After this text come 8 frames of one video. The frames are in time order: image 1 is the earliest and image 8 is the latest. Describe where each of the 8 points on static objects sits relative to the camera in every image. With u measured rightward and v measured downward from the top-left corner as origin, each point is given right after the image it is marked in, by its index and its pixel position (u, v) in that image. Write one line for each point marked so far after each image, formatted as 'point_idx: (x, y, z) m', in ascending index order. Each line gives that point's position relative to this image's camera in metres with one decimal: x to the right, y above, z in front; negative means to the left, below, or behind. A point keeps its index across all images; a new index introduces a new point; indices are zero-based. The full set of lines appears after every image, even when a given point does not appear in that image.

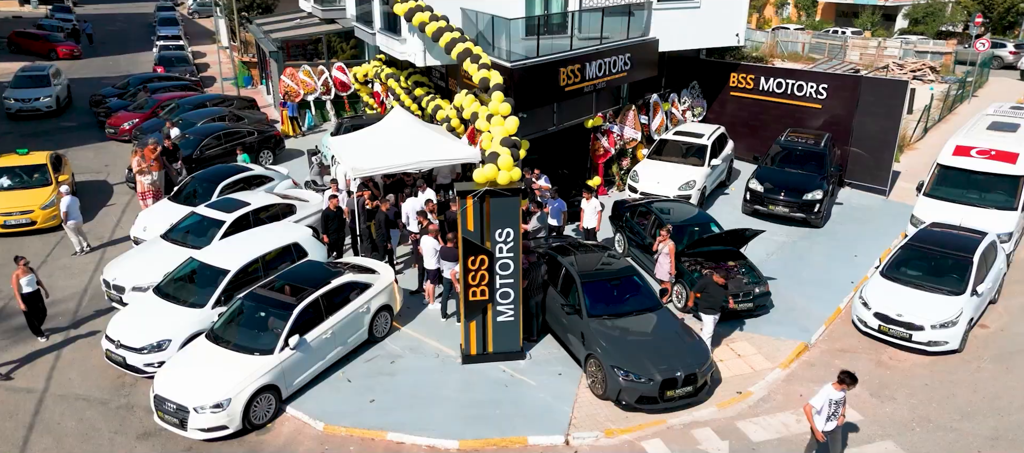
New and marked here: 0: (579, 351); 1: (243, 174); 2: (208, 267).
0: (+1.0, -1.8, +10.4) m
1: (-6.0, +1.1, +16.2) m
2: (-4.8, -0.7, +11.7) m
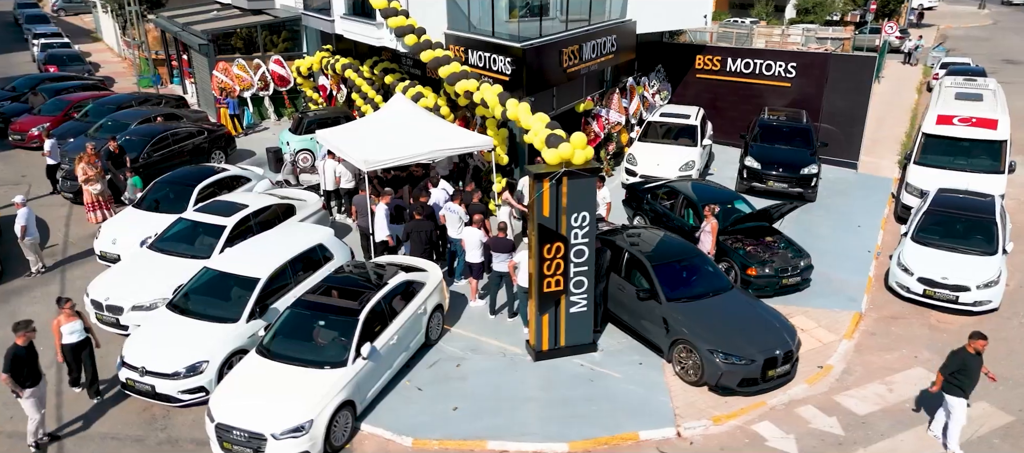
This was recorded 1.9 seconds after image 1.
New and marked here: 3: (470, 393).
0: (+2.0, -1.5, +9.9) m
1: (-5.8, +1.0, +14.5) m
2: (-3.9, -0.7, +10.3) m
3: (-0.5, -2.1, +9.3) m
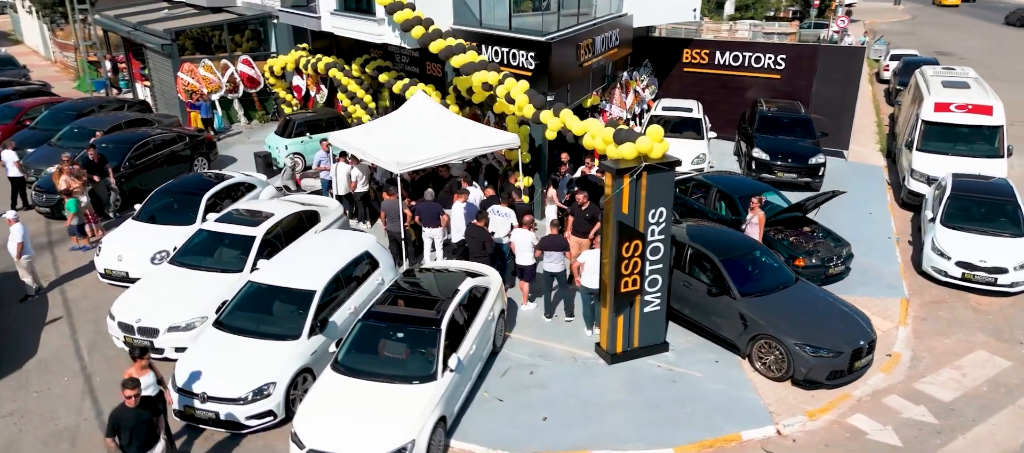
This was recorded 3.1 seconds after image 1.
0: (+3.0, -1.4, +9.7) m
1: (-5.3, +0.8, +13.6) m
2: (-3.0, -0.8, +9.5) m
3: (+0.5, -2.1, +8.9) m
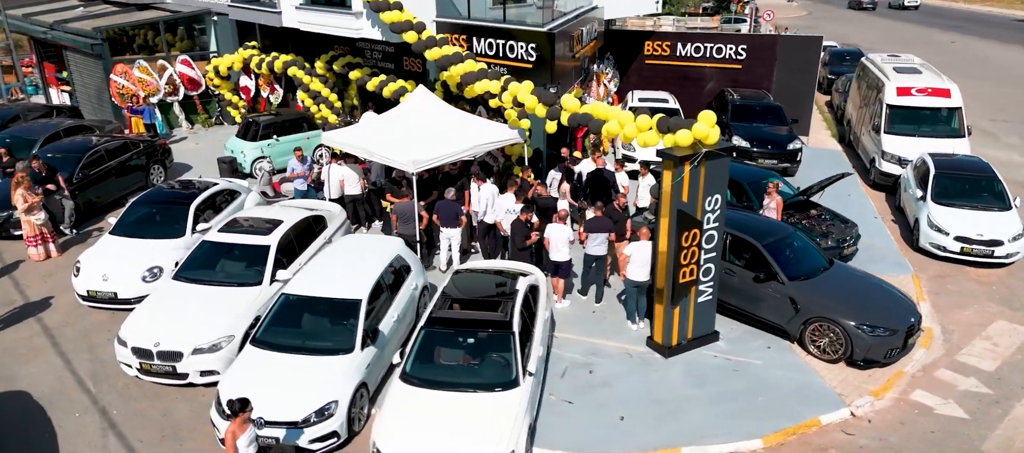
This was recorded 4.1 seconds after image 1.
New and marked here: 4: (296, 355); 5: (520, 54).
0: (+3.6, -1.2, +9.7) m
1: (-5.2, +0.6, +12.5) m
2: (-2.3, -0.9, +8.8) m
3: (+1.3, -2.0, +8.6) m
4: (-2.5, -1.5, +8.3) m
5: (+0.1, +3.2, +13.7) m
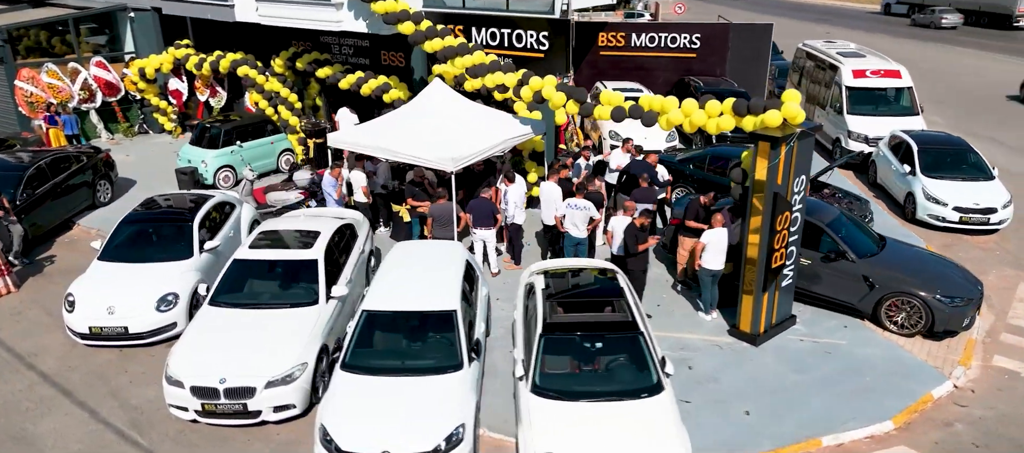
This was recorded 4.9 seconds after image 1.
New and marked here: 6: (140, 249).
0: (+4.6, -0.9, +9.7) m
1: (-4.7, +0.4, +11.1) m
2: (-1.1, -1.0, +7.9) m
3: (+2.6, -1.9, +8.2) m
4: (-1.2, -1.5, +7.3) m
5: (+0.2, +3.3, +13.1) m
6: (-5.2, -0.3, +10.2) m
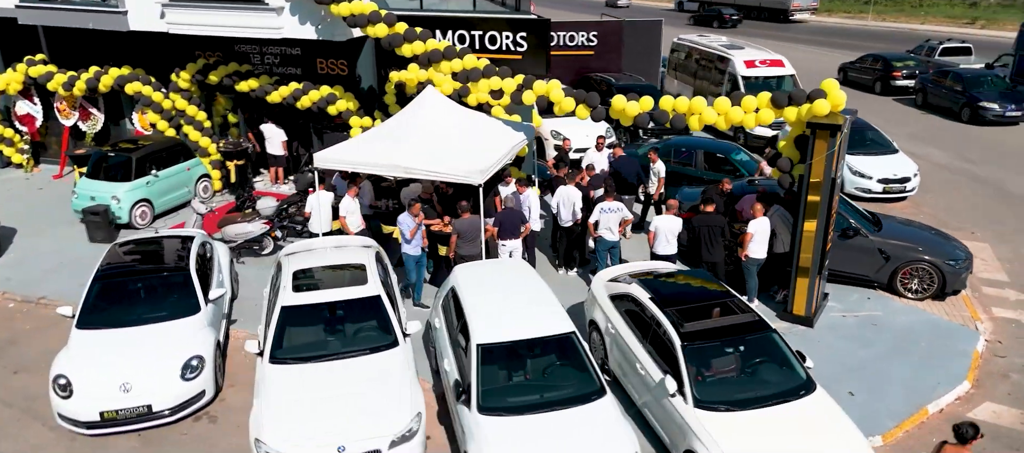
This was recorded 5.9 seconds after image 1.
0: (+5.2, -0.6, +10.4) m
1: (-4.2, -0.2, +9.4) m
2: (+0.2, -1.2, +7.2) m
3: (+3.7, -1.7, +8.5) m
4: (+0.3, -1.7, +6.7) m
5: (-0.3, +3.1, +12.5) m
6: (-4.5, -0.9, +8.4) m
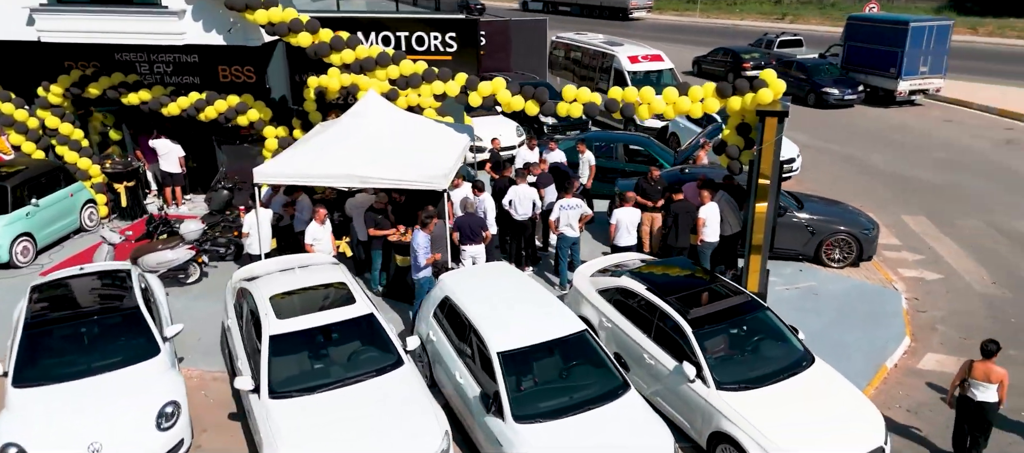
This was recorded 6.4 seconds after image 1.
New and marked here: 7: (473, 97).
0: (+4.5, -0.3, +11.3) m
1: (-4.4, -0.6, +8.3) m
2: (+0.3, -1.2, +7.1) m
3: (+3.6, -1.5, +9.1) m
4: (+0.6, -1.7, +6.6) m
5: (-1.5, +3.0, +12.2) m
6: (-4.4, -1.3, +7.2) m
7: (-0.5, +1.9, +10.6) m
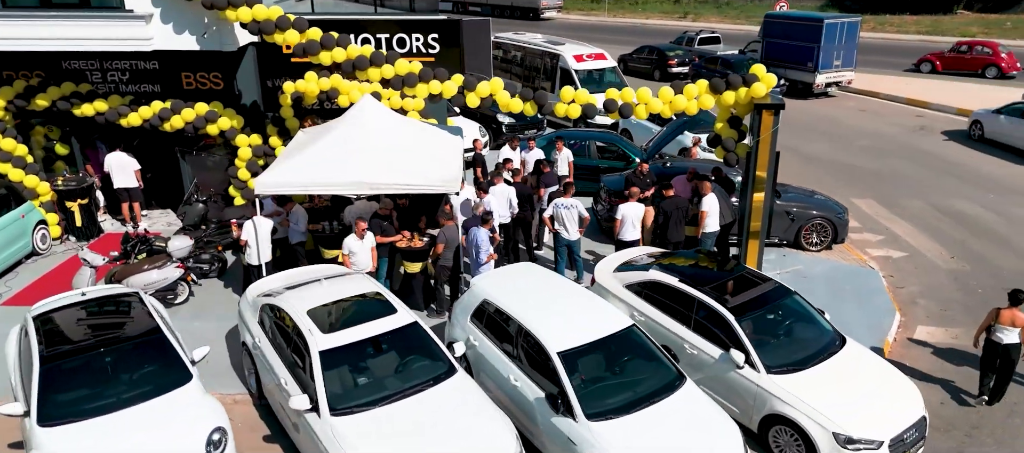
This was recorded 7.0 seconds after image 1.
0: (+4.5, -0.1, +11.8) m
1: (-4.0, -0.8, +7.7) m
2: (+0.9, -1.1, +7.1) m
3: (+3.8, -1.3, +9.5) m
4: (+1.3, -1.7, +6.7) m
5: (-1.8, +2.9, +11.9) m
6: (-3.9, -1.5, +6.7) m
7: (-0.6, +1.9, +10.5) m
